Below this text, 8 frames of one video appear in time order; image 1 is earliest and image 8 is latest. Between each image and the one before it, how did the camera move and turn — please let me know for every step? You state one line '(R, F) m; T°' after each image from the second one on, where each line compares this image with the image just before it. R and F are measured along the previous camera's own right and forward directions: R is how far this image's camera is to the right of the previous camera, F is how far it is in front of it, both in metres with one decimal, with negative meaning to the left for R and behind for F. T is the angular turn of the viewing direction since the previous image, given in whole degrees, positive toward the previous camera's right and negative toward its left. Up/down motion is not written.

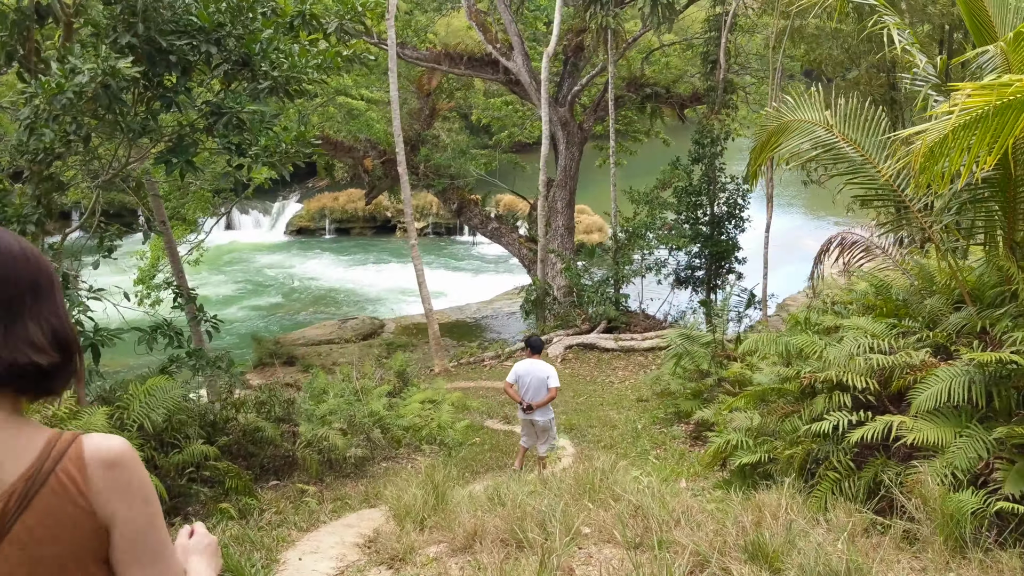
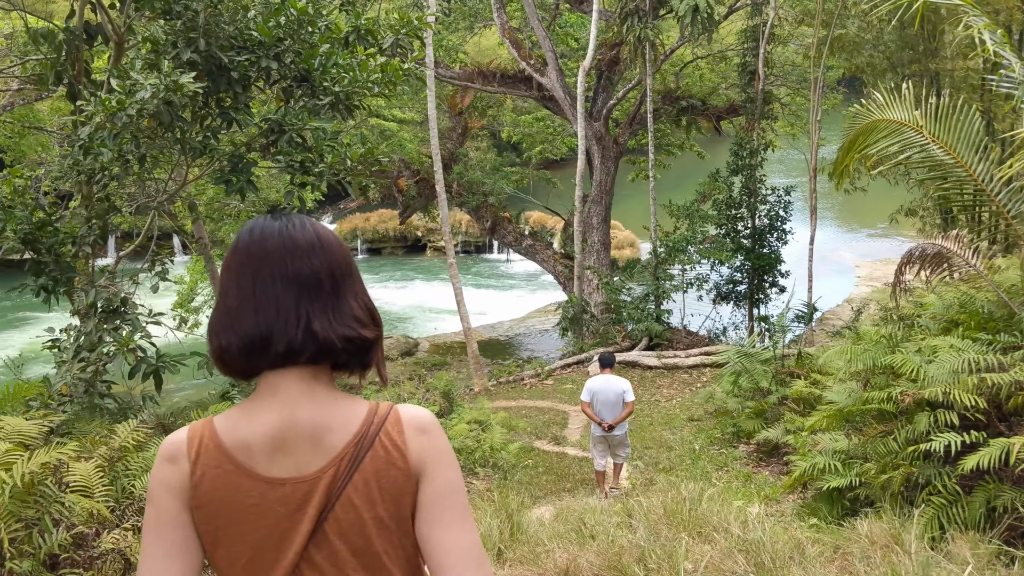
(-0.3, +0.2) m; -2°
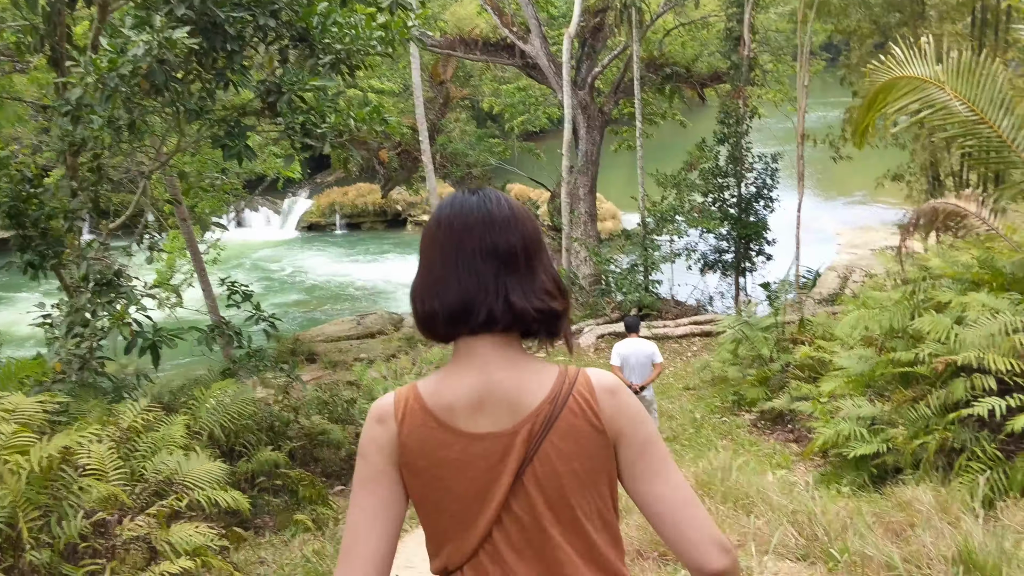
(-0.3, +0.2) m; +2°
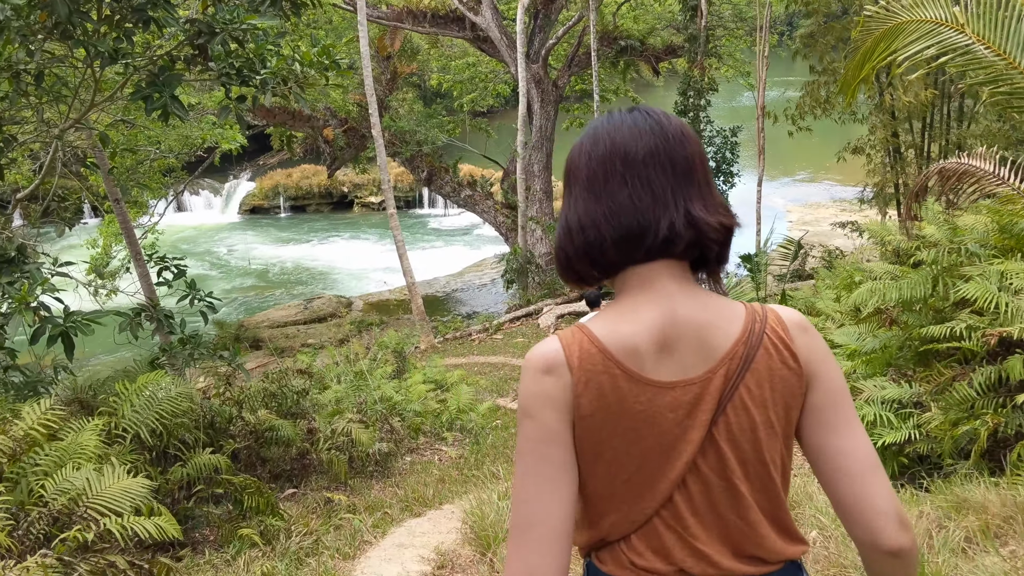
(-0.2, +0.7) m; +4°
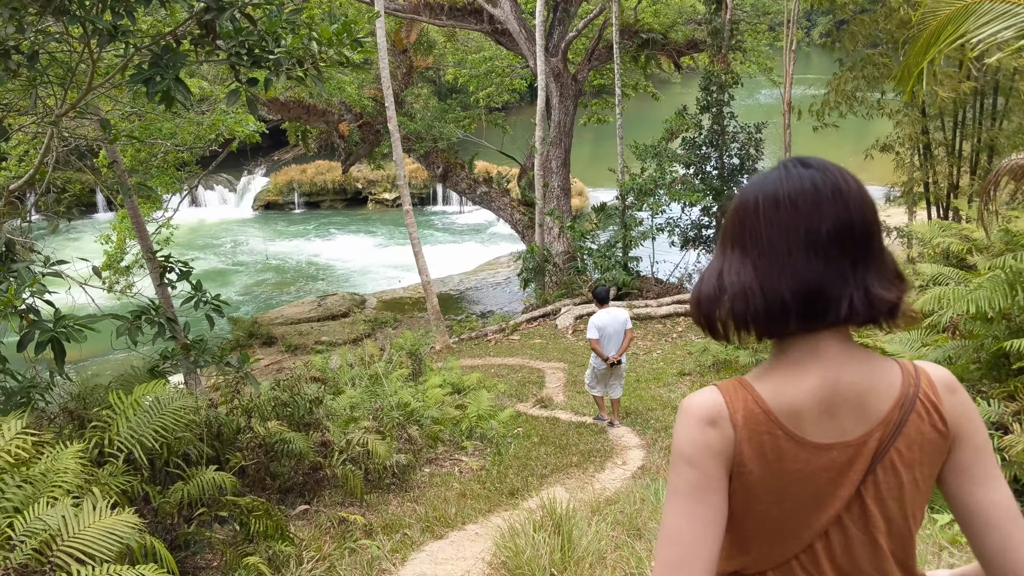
(-0.1, +0.4) m; -1°
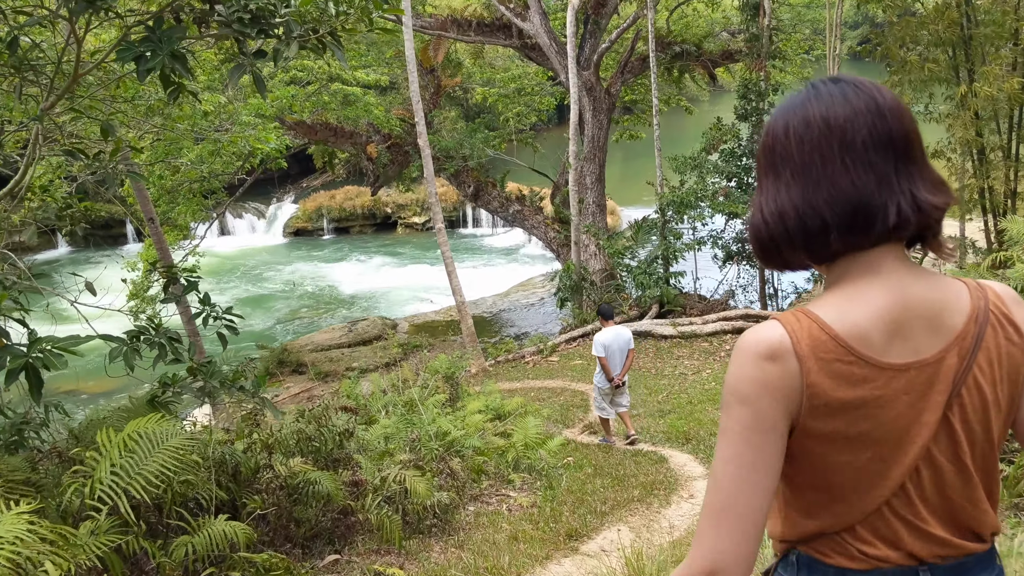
(-0.2, +0.7) m; -2°
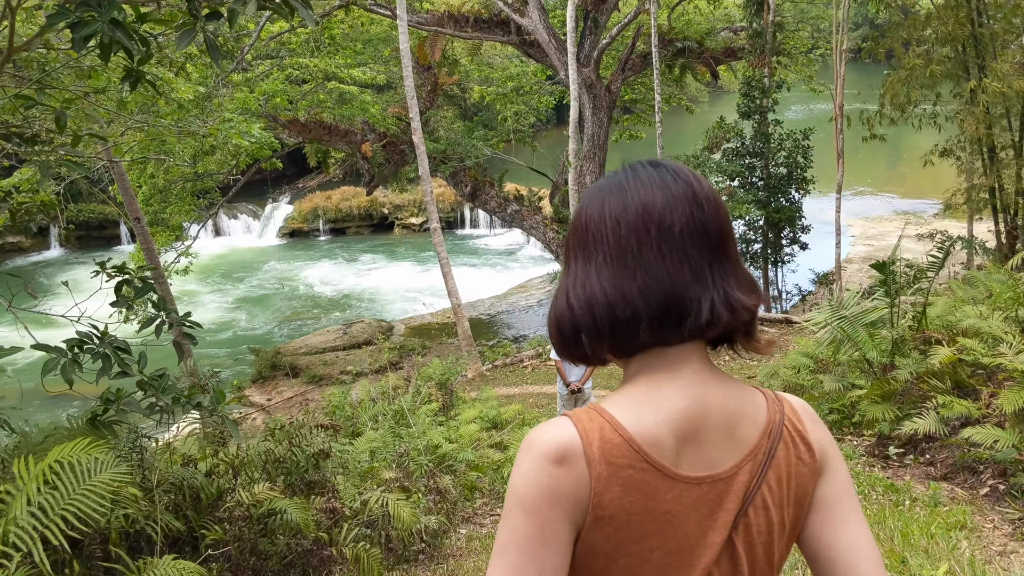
(0.0, +0.5) m; 0°
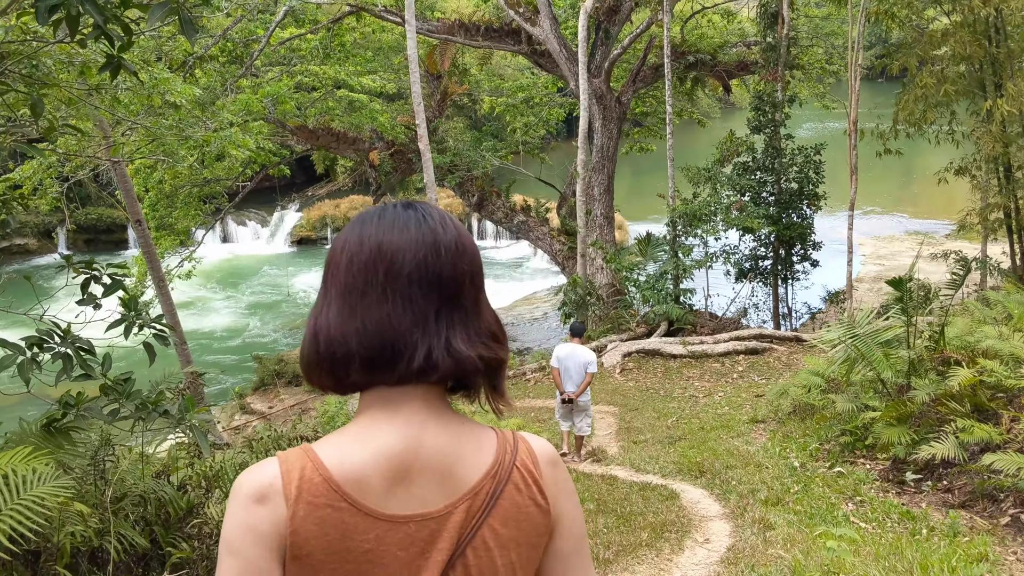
(+0.1, +0.2) m; -1°
